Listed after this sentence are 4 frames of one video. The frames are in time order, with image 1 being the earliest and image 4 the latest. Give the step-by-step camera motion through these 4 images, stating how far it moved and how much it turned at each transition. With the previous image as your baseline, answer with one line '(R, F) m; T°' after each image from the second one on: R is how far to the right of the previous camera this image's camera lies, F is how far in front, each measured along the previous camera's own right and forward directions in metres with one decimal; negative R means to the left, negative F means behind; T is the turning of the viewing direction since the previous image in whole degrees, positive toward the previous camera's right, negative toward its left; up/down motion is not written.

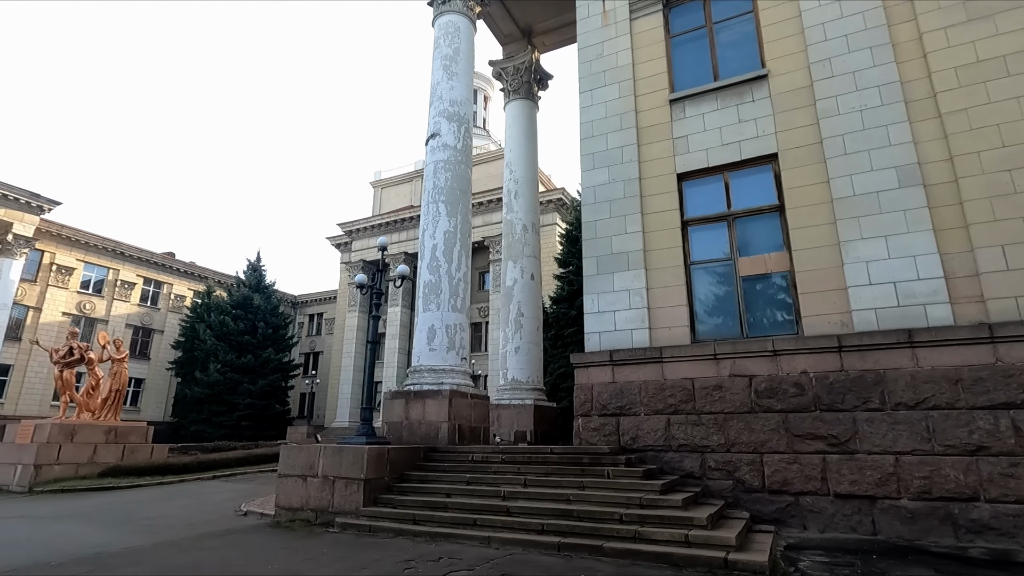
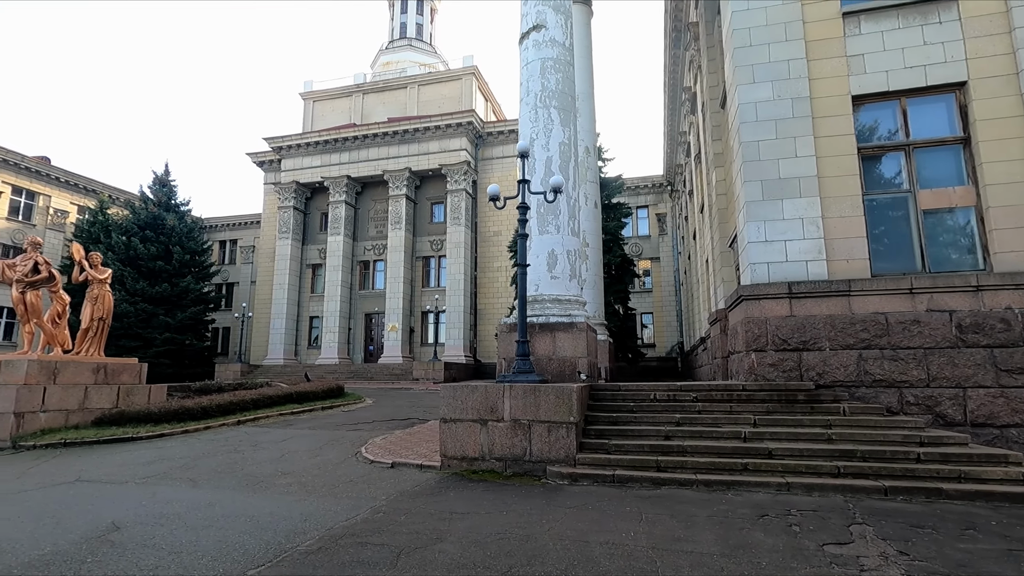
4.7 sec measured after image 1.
(-4.2, +1.6) m; +12°
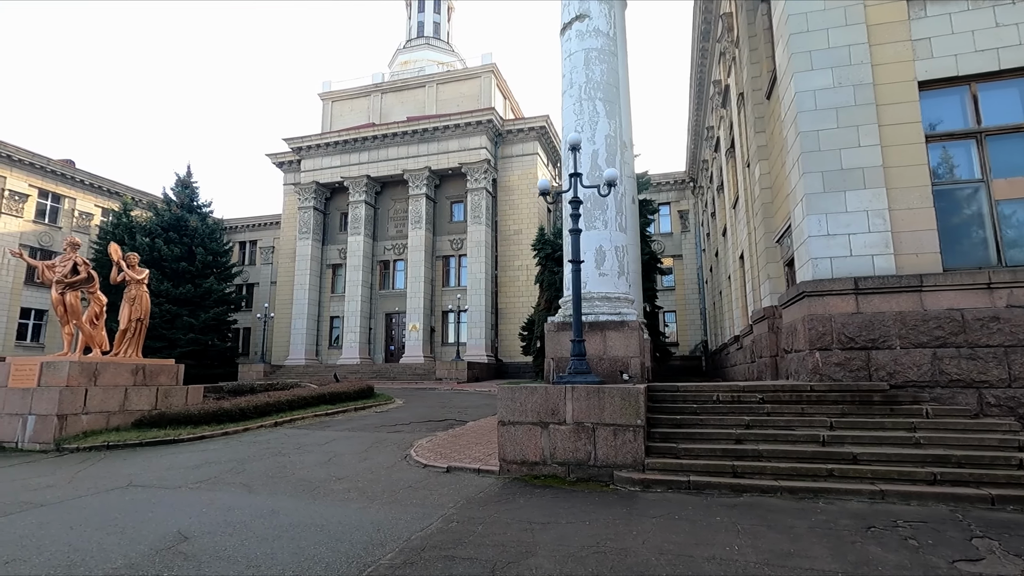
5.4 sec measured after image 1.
(-0.6, +0.3) m; -1°
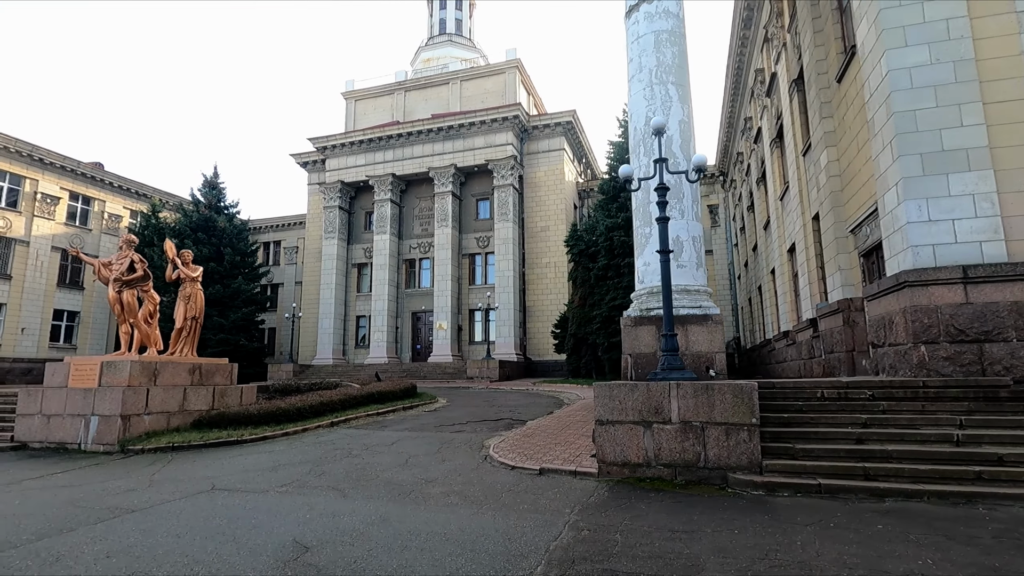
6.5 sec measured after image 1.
(-1.0, +0.4) m; -1°
